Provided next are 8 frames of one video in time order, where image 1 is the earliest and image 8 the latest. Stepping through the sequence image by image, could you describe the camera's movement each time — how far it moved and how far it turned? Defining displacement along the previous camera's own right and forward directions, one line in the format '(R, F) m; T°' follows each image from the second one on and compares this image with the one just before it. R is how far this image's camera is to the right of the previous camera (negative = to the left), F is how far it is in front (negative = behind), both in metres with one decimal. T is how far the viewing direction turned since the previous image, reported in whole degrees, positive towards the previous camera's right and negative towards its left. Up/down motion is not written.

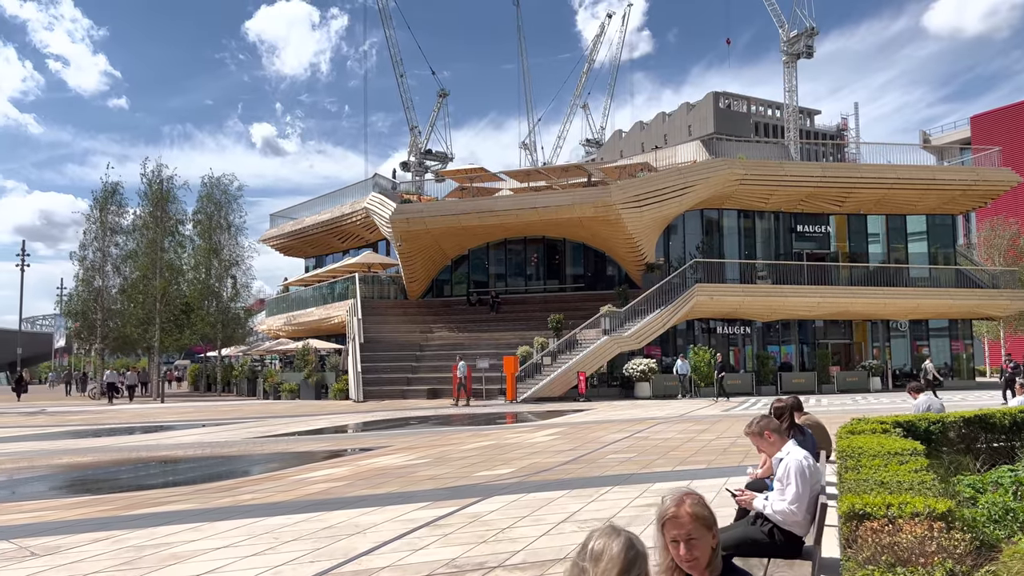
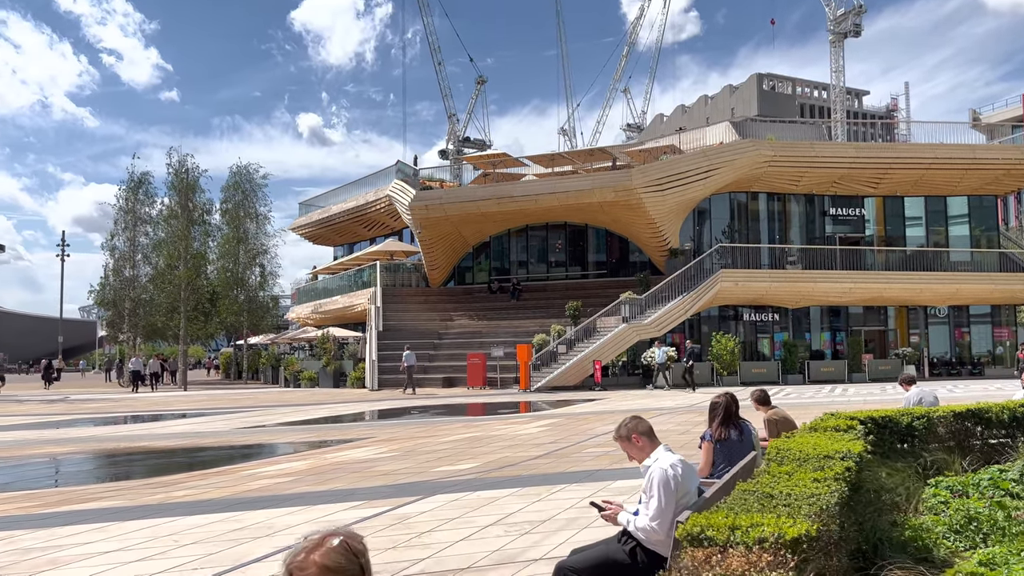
(+0.8, +0.5) m; -3°
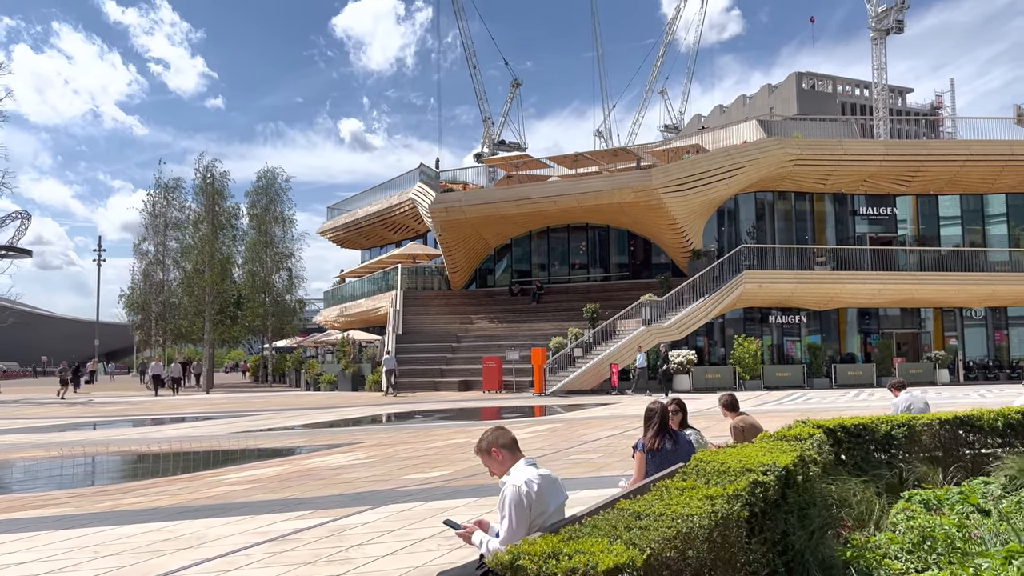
(+0.6, +0.3) m; -3°
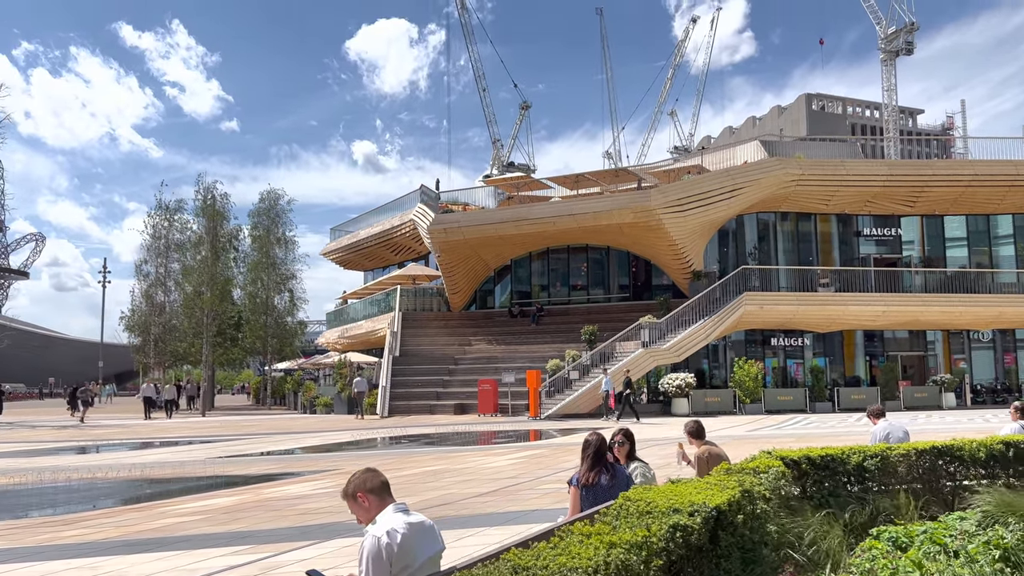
(+0.4, +0.3) m; -1°
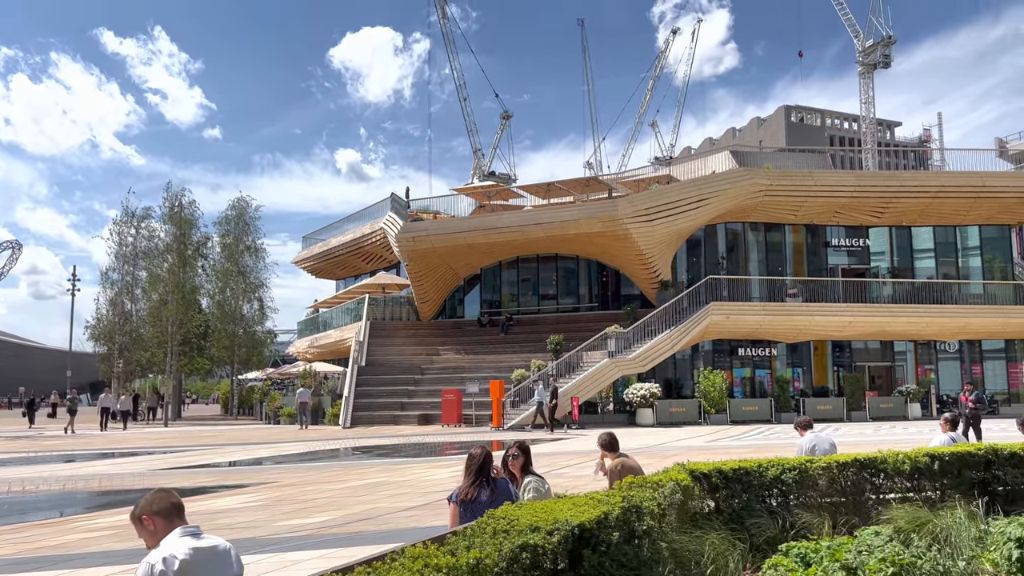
(+0.5, +0.2) m; +1°
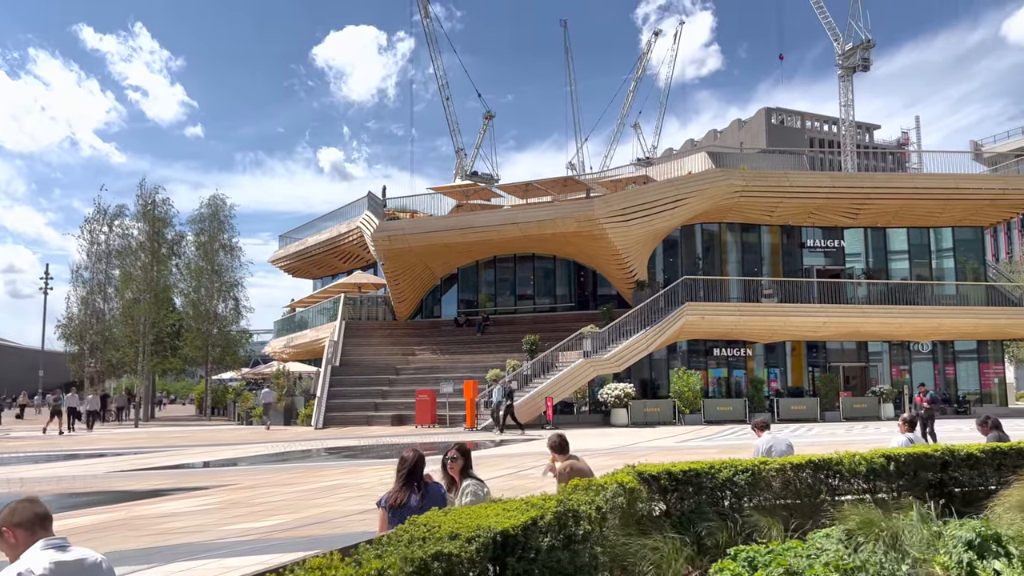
(+0.2, +0.1) m; +1°
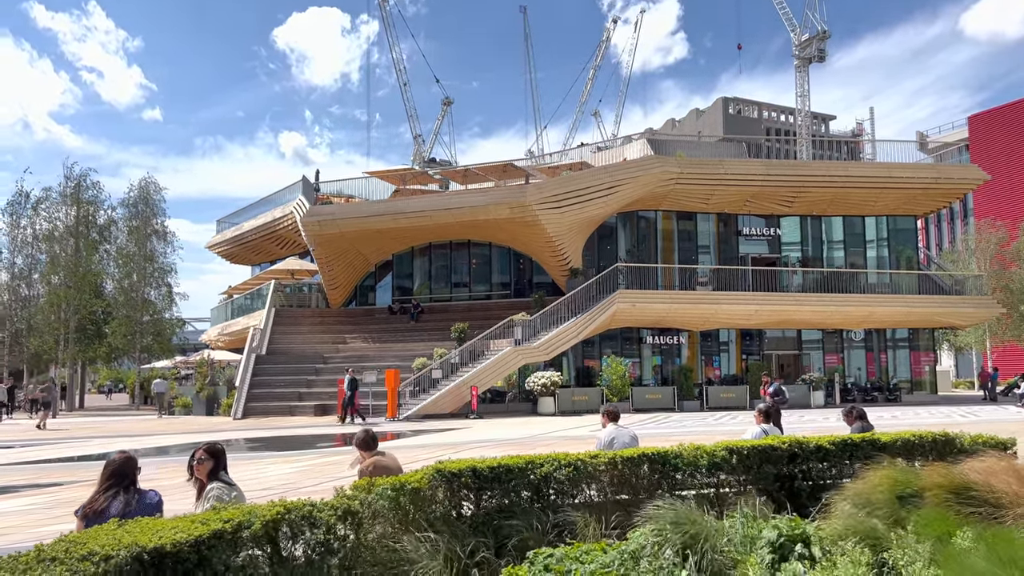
(+1.0, +0.4) m; +3°
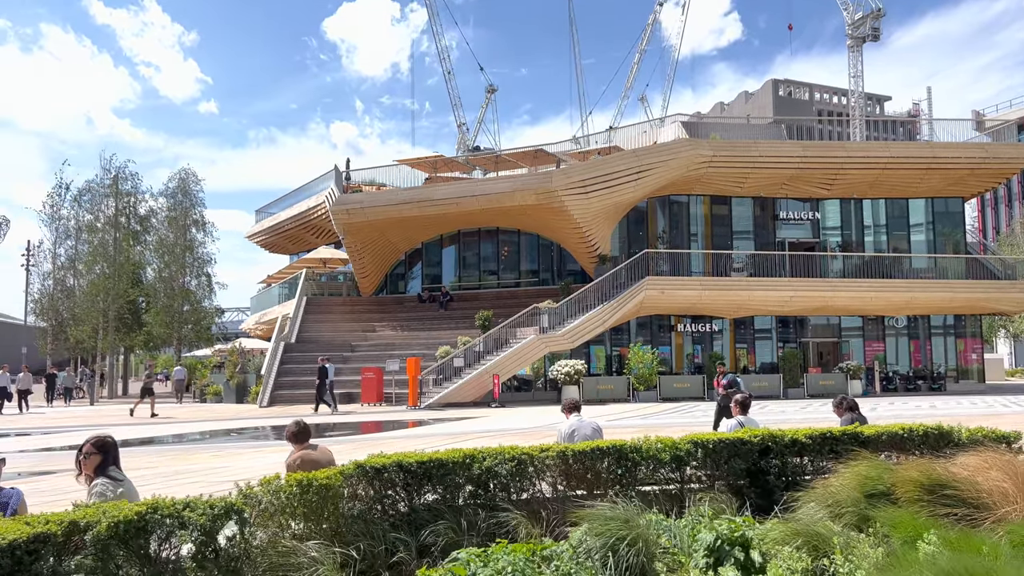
(+0.7, +0.3) m; -3°
